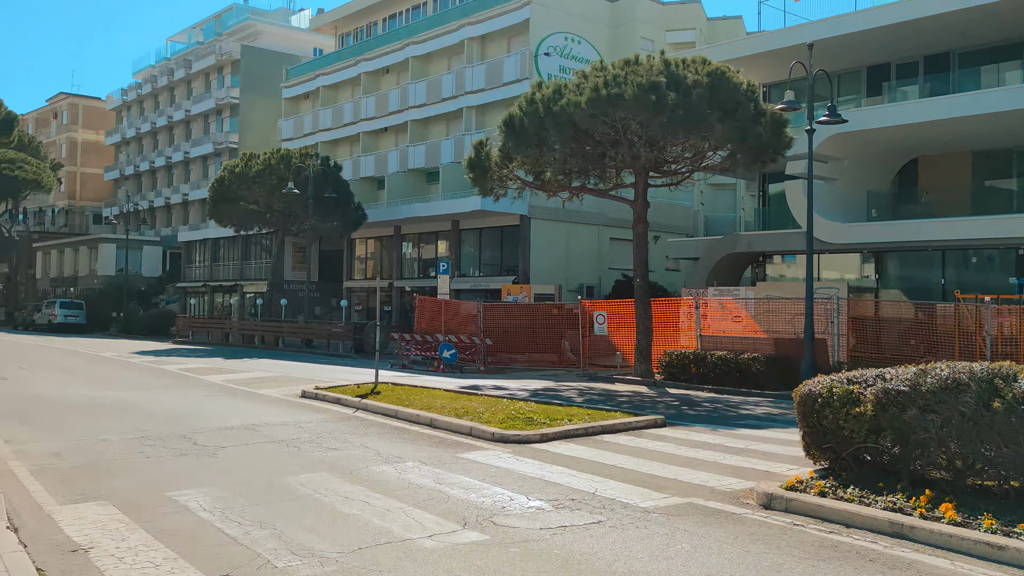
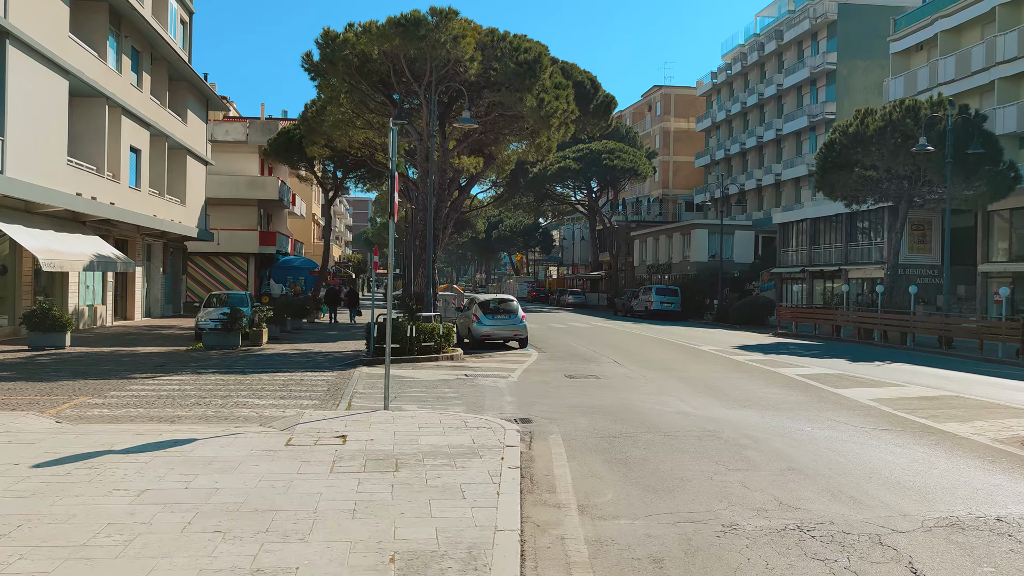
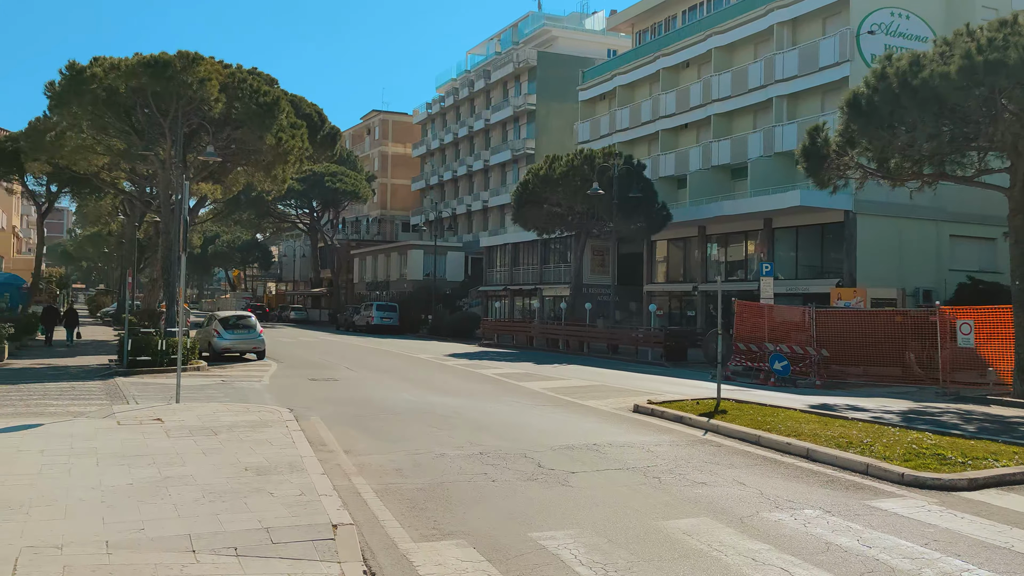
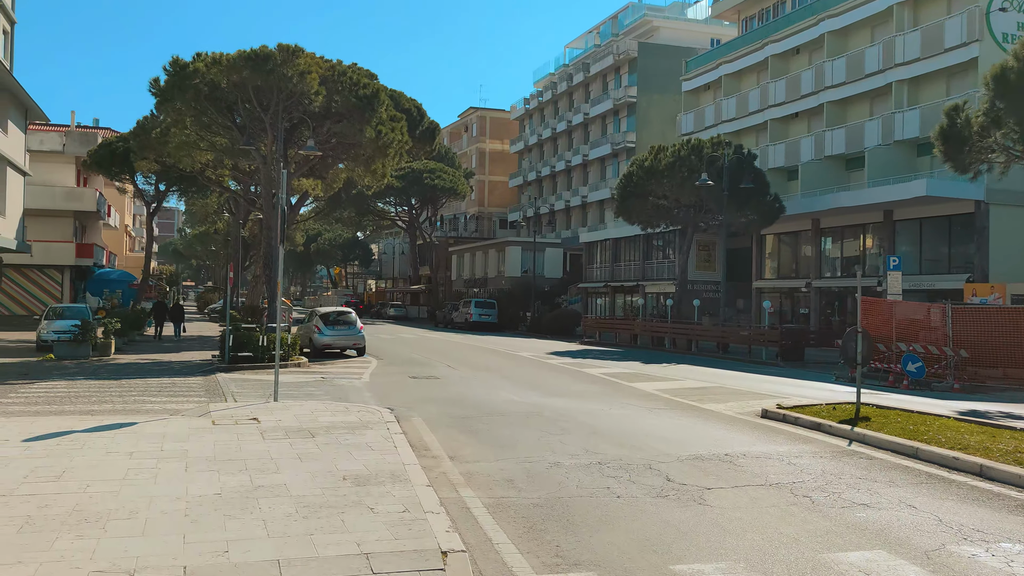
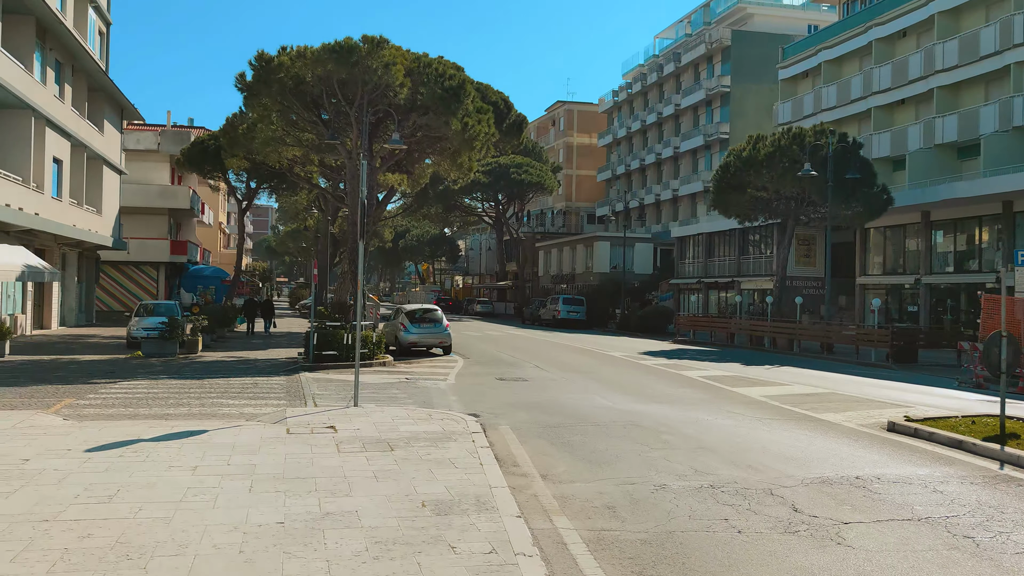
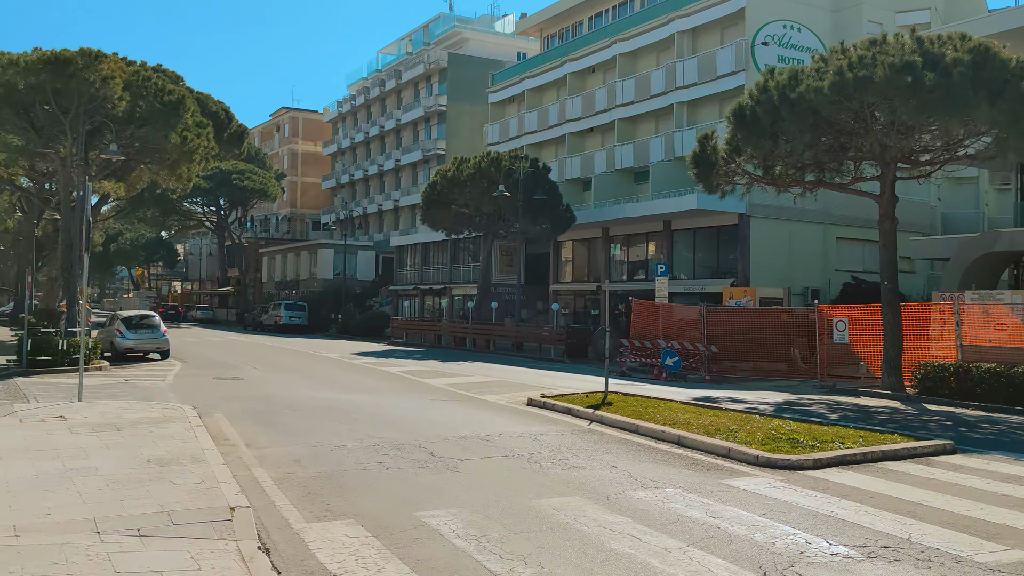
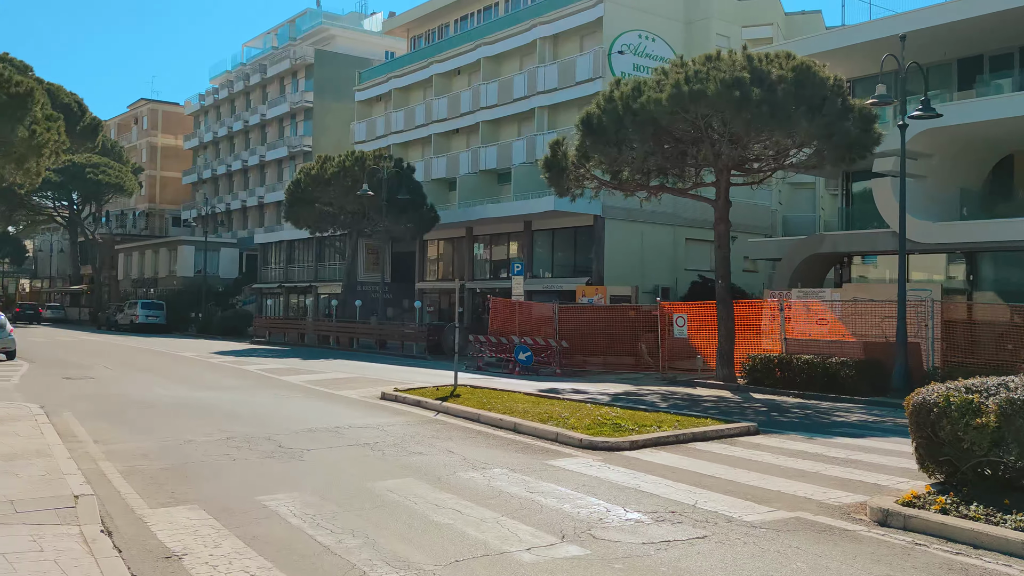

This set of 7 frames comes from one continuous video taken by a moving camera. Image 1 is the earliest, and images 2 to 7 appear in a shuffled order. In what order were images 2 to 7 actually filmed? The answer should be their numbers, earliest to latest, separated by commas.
7, 6, 3, 4, 5, 2
